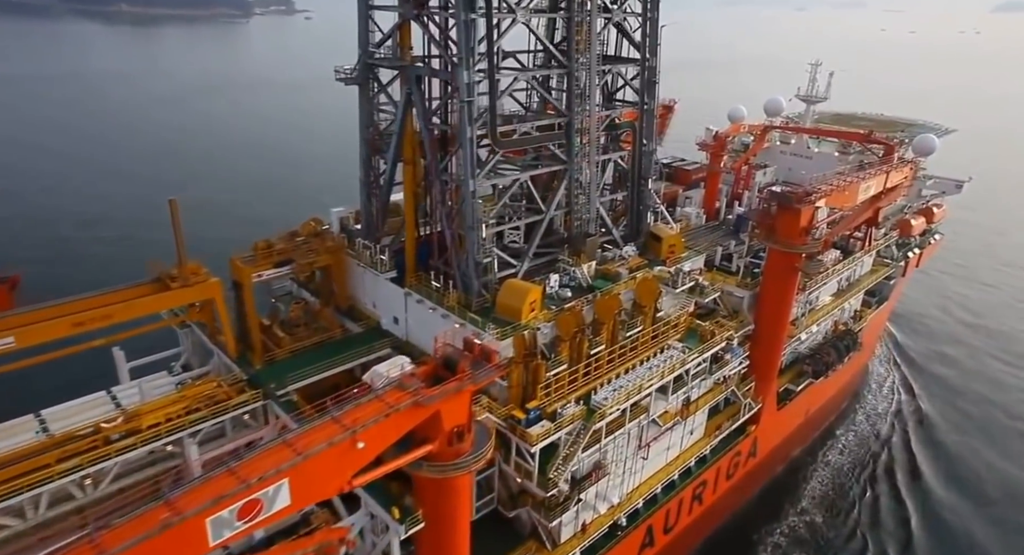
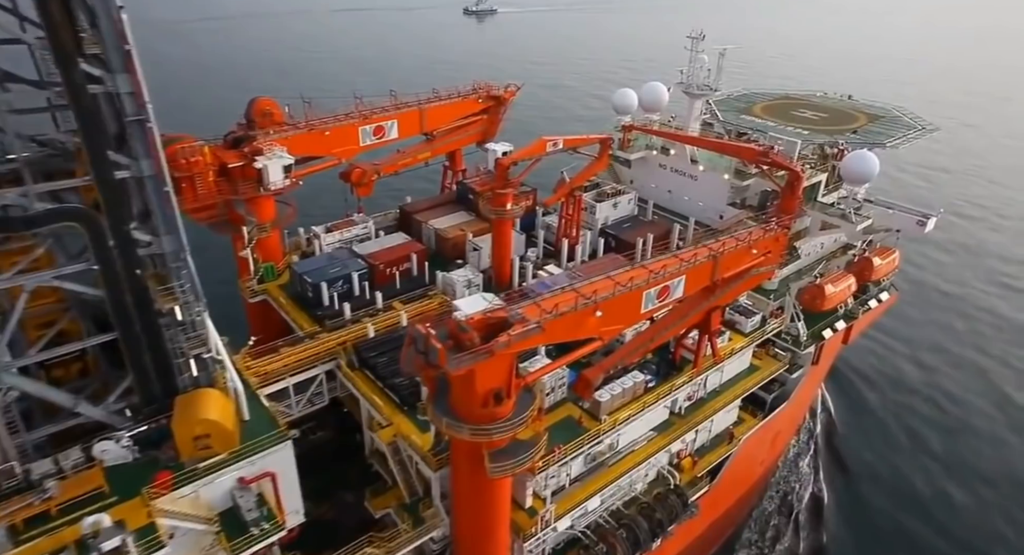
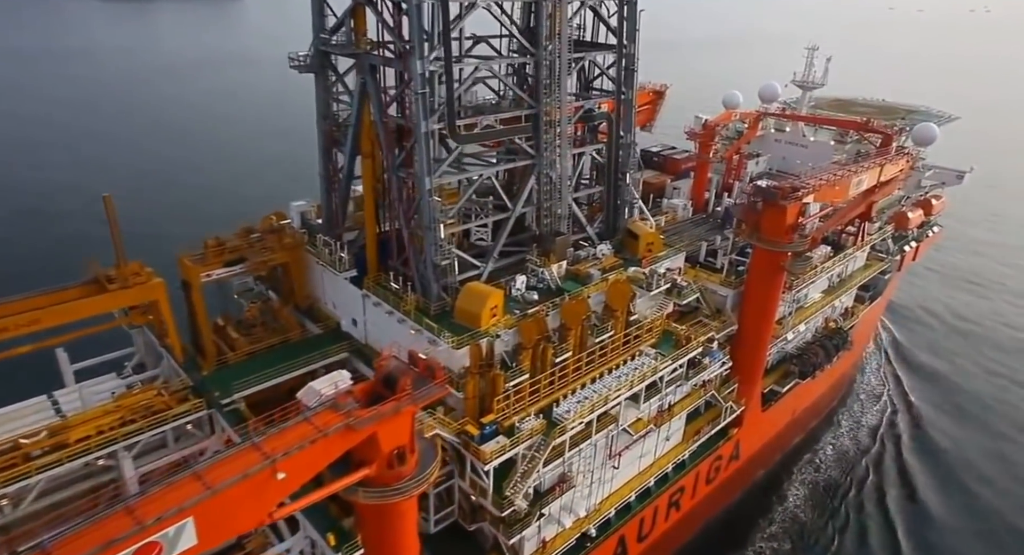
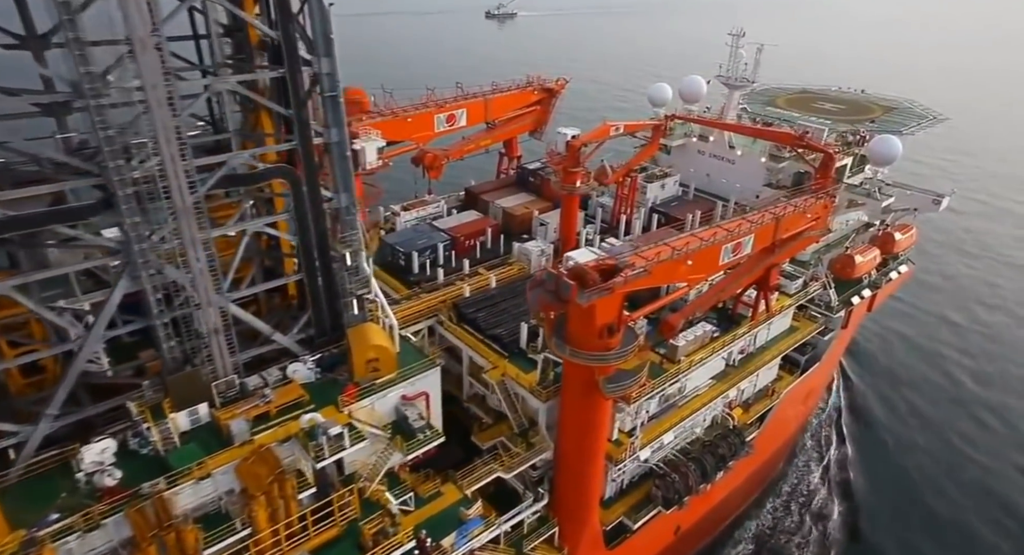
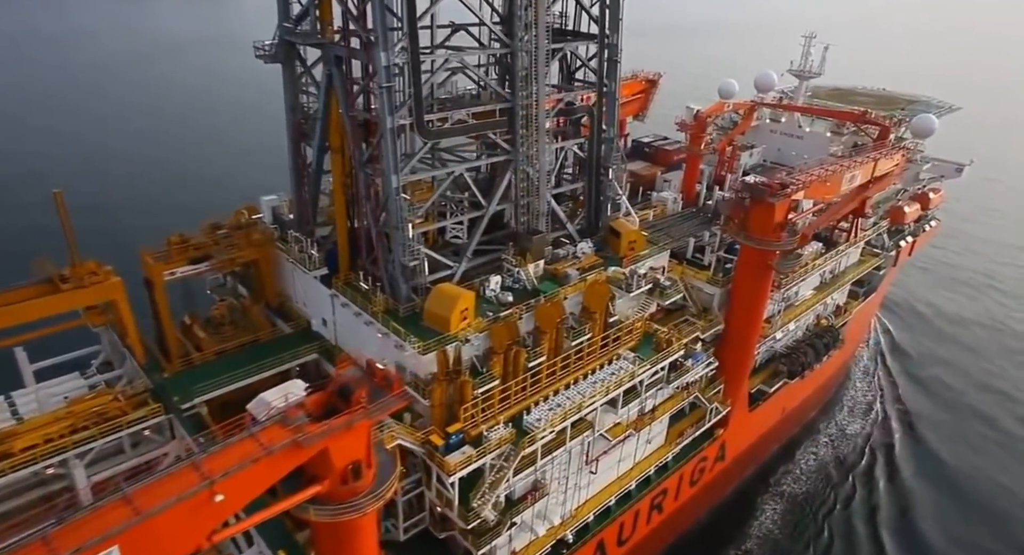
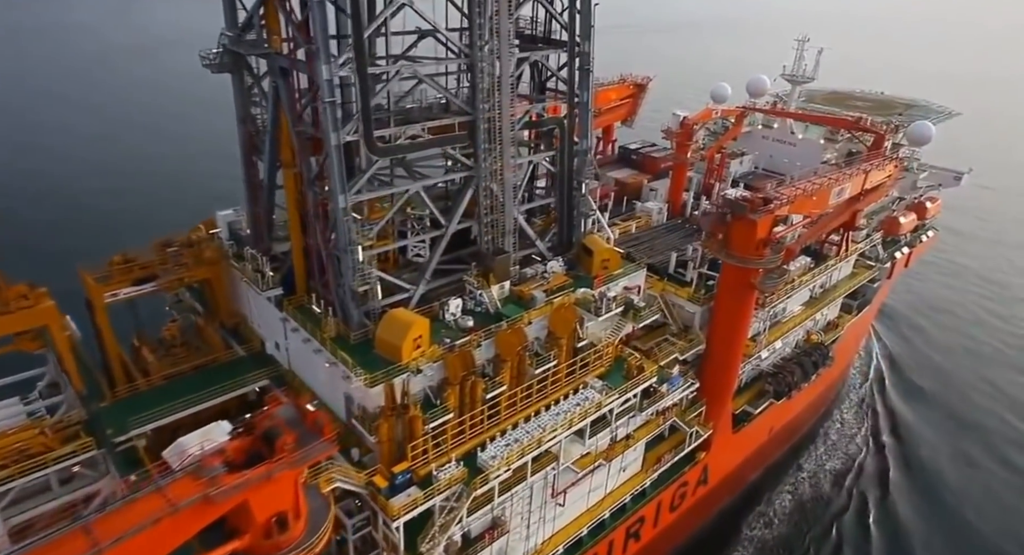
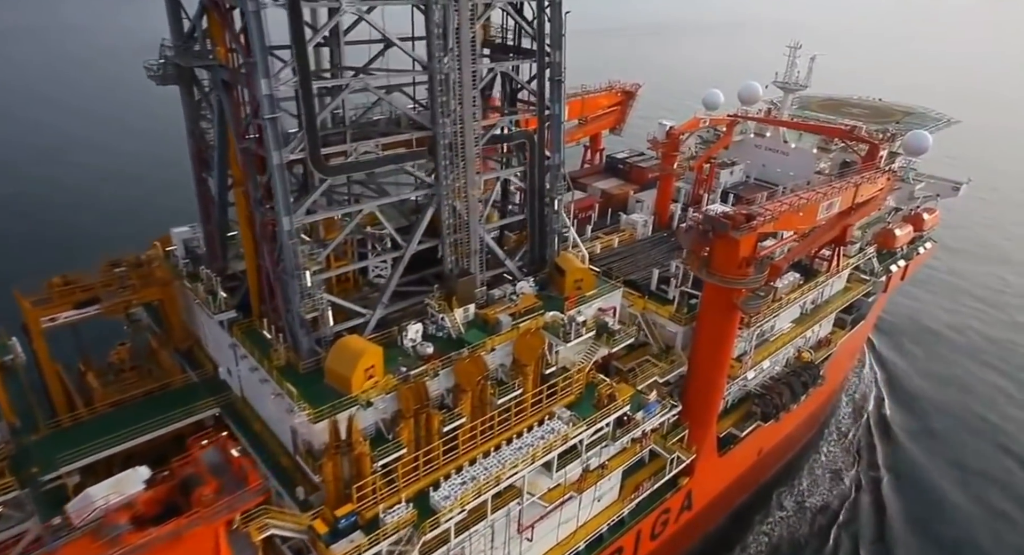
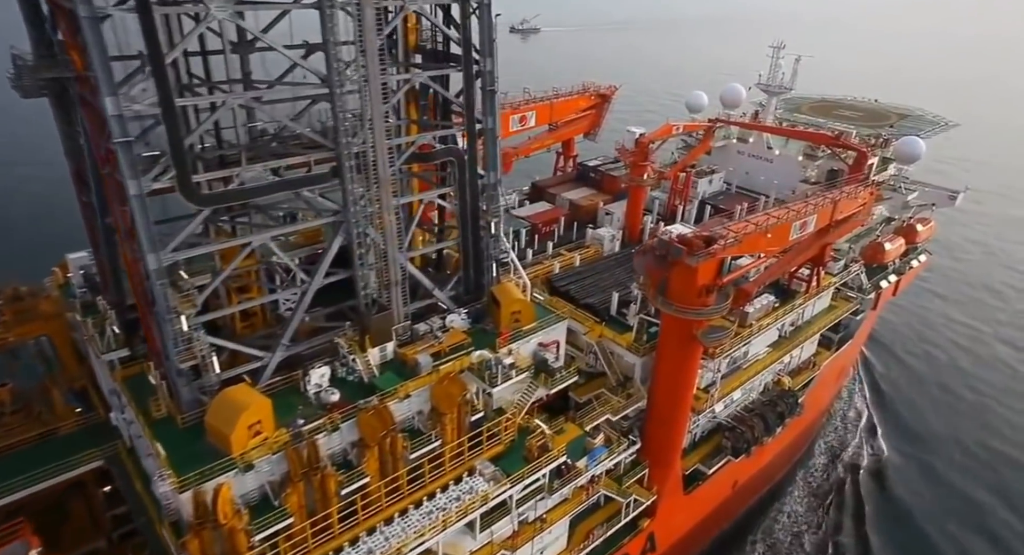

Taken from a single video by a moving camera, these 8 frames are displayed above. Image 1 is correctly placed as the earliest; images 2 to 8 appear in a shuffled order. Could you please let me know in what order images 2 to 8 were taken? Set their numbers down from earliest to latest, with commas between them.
3, 5, 6, 7, 8, 4, 2
